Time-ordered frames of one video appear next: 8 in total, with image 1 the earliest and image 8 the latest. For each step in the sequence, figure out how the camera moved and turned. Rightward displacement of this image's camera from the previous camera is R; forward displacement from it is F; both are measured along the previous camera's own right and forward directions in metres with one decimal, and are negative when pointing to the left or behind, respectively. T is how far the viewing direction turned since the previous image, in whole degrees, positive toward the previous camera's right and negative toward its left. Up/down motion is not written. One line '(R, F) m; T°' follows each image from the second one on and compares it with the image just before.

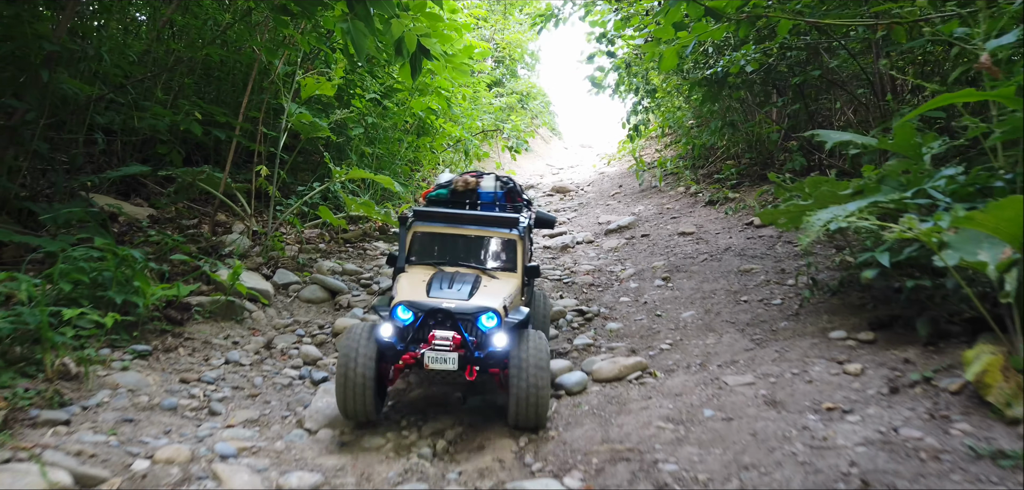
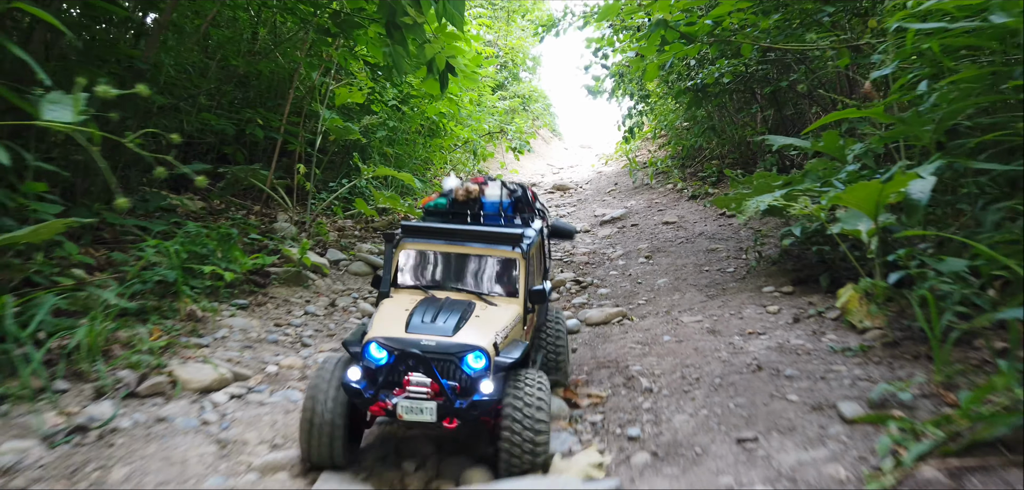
(0.0, -0.7) m; 0°
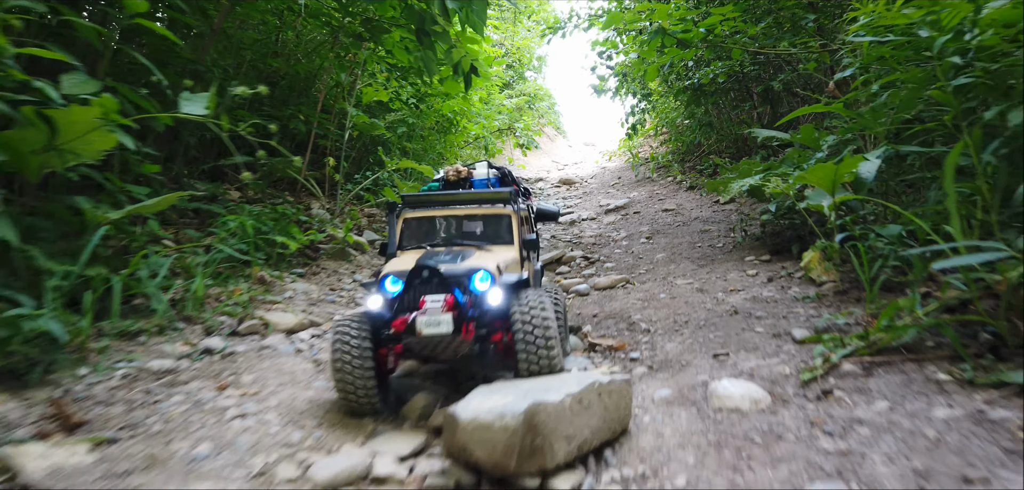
(-0.1, -0.5) m; 0°
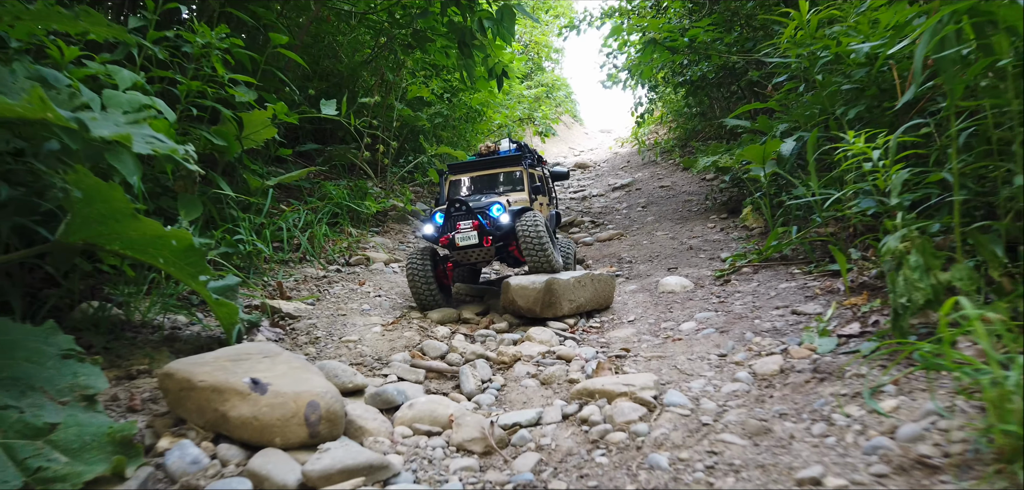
(0.0, -1.1) m; -1°
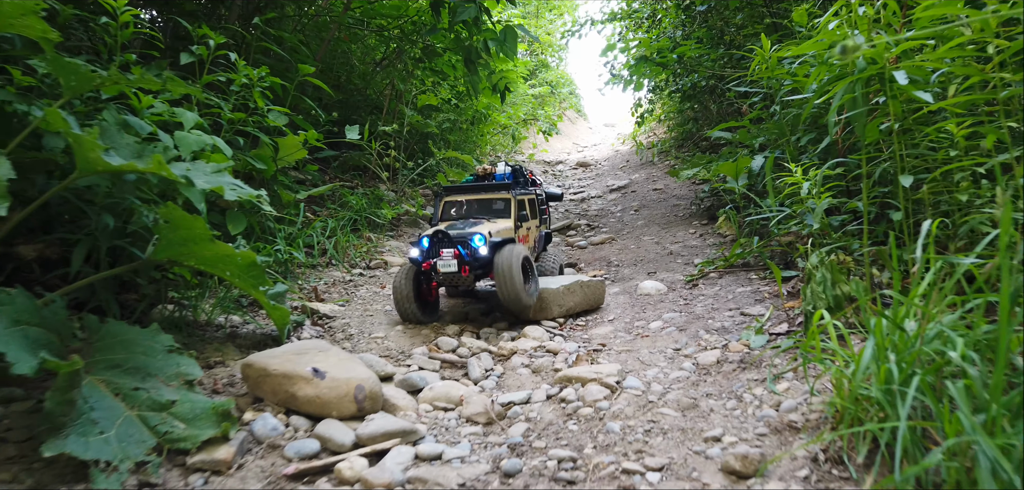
(0.0, -0.5) m; 0°
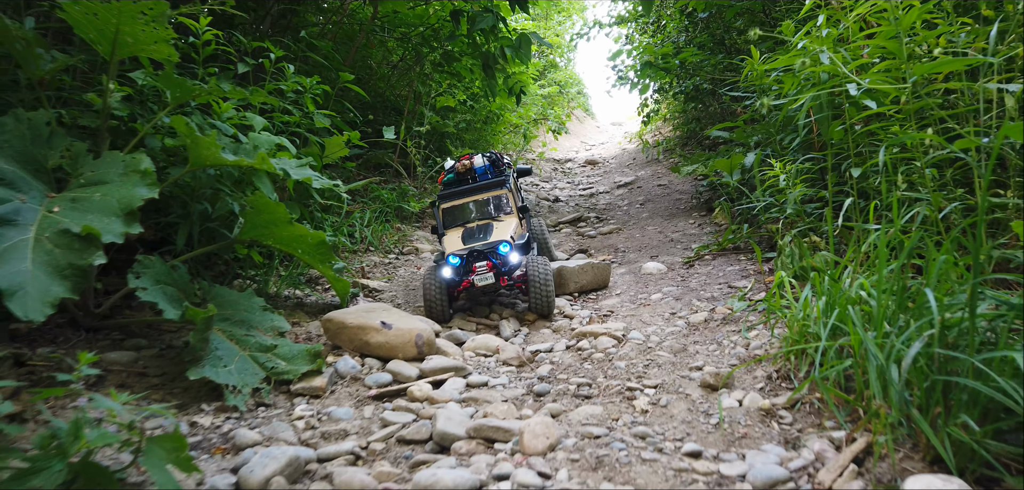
(-0.1, -0.5) m; -1°
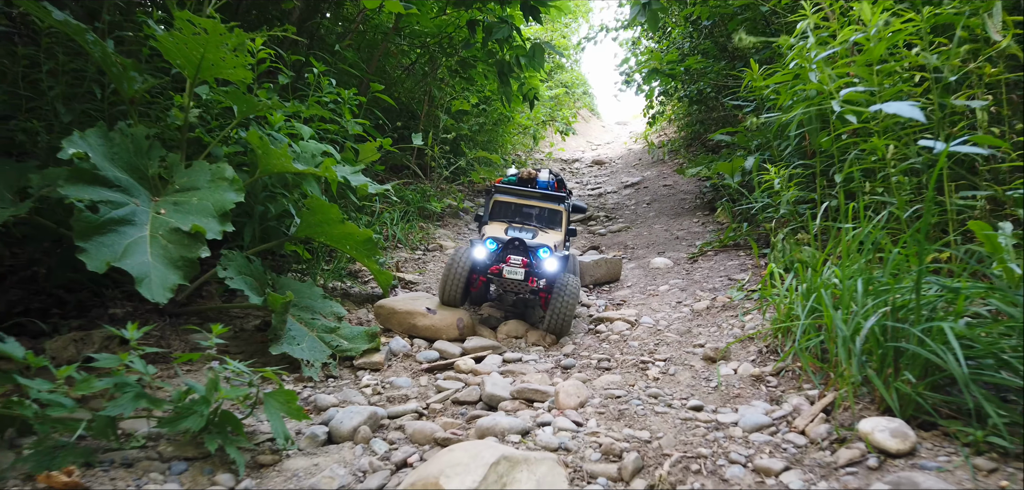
(-0.1, -0.4) m; 0°
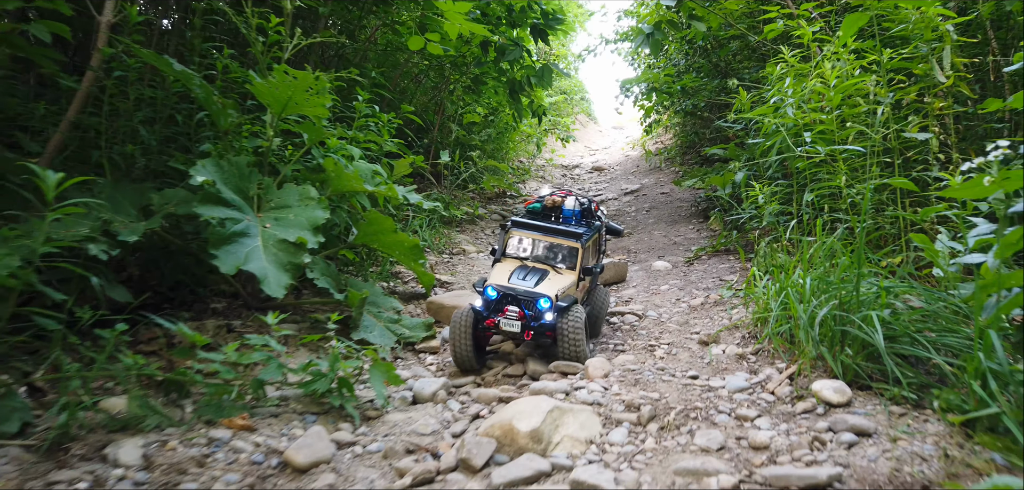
(-0.2, -0.6) m; 0°
